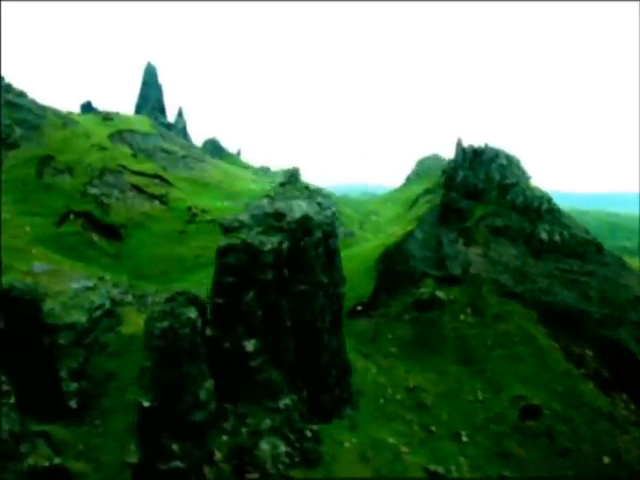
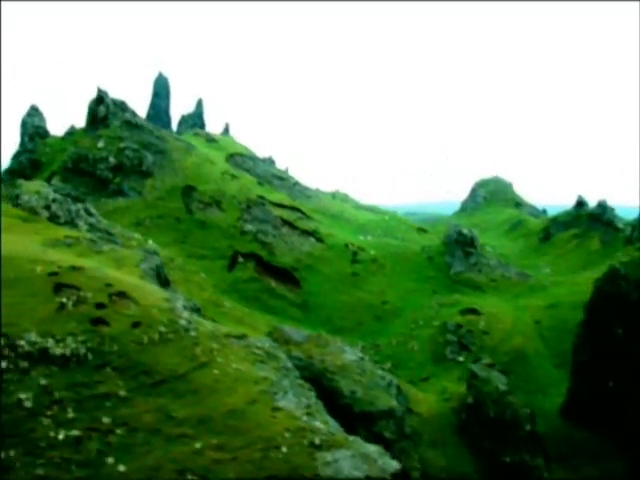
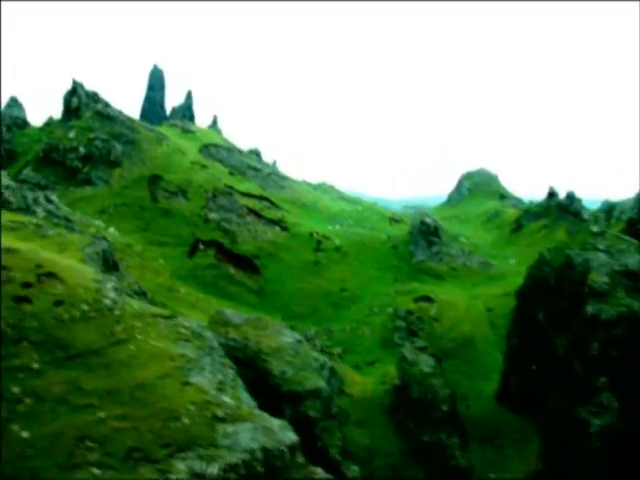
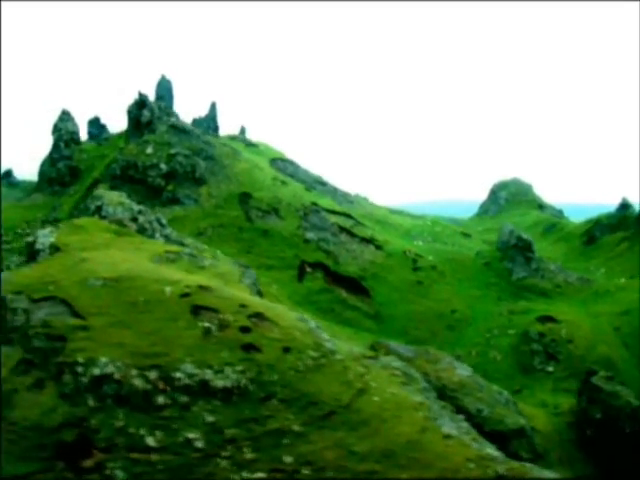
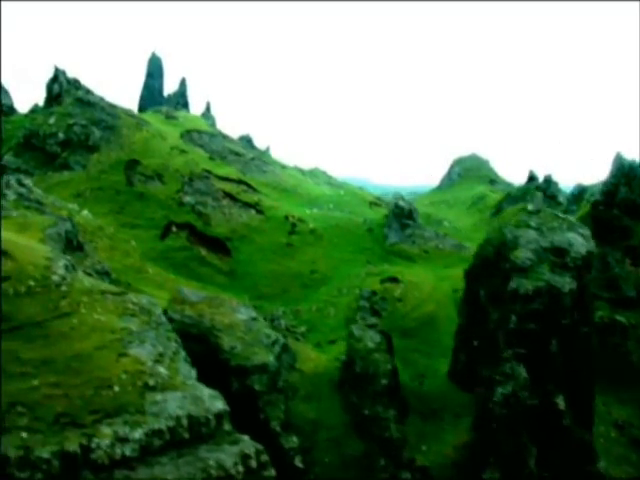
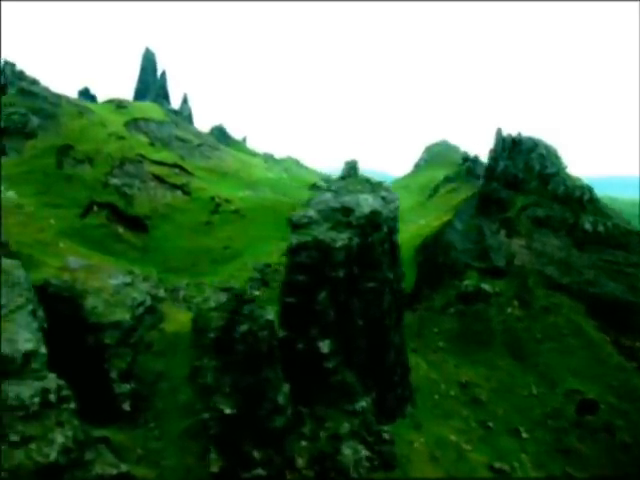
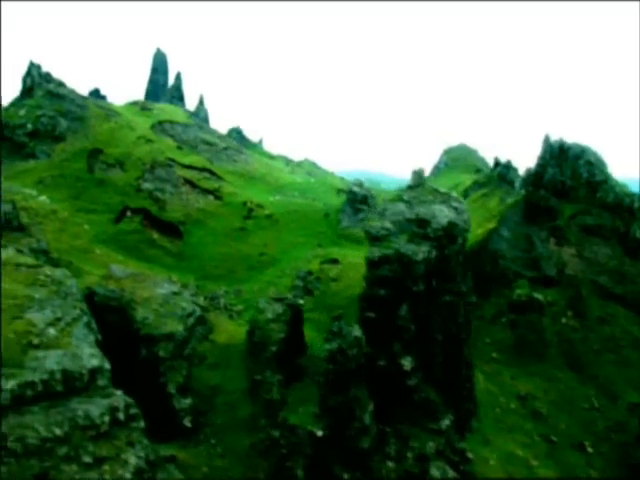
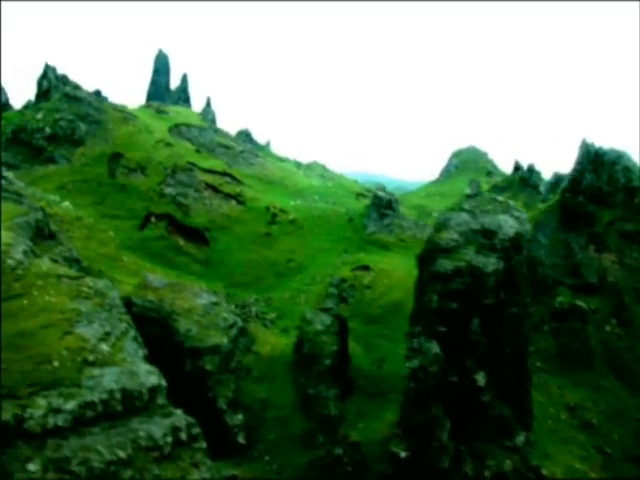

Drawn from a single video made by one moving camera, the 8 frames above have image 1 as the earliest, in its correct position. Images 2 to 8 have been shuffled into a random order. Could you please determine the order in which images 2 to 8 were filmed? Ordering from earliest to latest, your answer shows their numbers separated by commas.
6, 7, 8, 5, 3, 2, 4
